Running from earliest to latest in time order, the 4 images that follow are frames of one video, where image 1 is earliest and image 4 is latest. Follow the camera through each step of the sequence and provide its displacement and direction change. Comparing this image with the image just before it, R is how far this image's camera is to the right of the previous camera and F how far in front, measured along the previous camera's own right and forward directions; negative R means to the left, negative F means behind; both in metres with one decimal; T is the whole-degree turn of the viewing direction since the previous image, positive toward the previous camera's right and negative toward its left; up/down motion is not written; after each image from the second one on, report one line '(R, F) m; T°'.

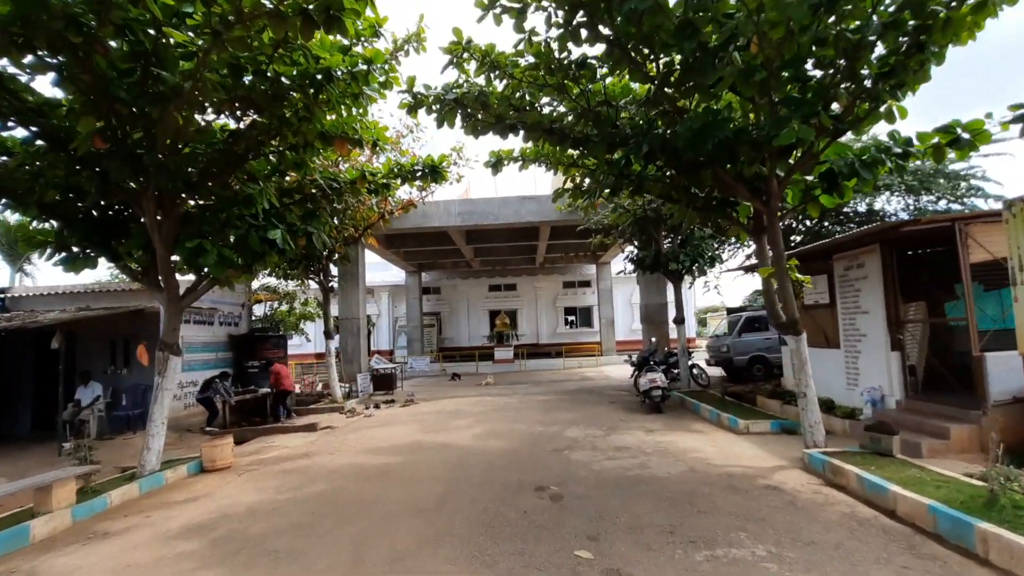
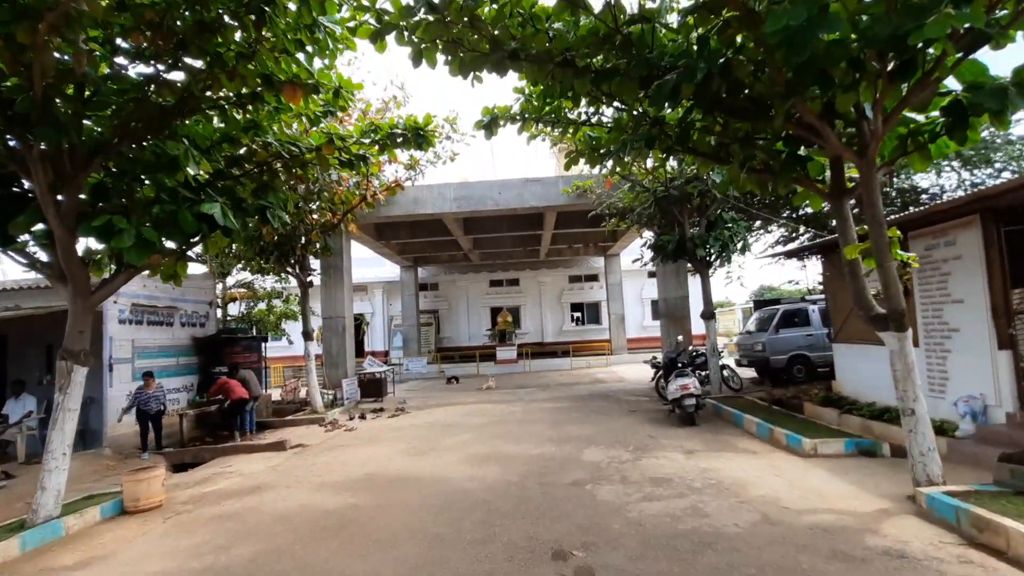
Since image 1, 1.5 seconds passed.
(0.0, +1.5) m; 0°
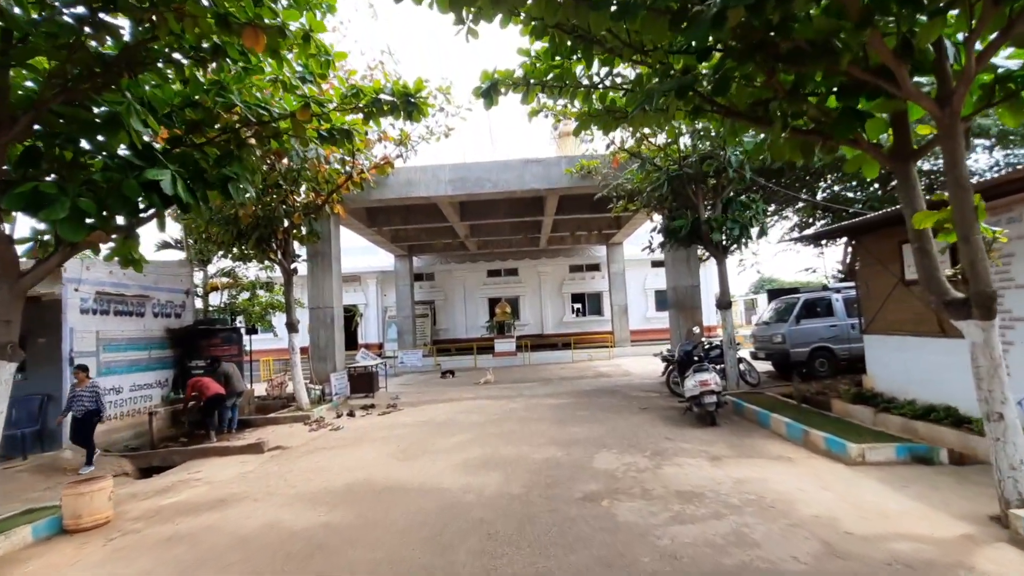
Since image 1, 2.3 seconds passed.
(0.0, +0.8) m; 0°
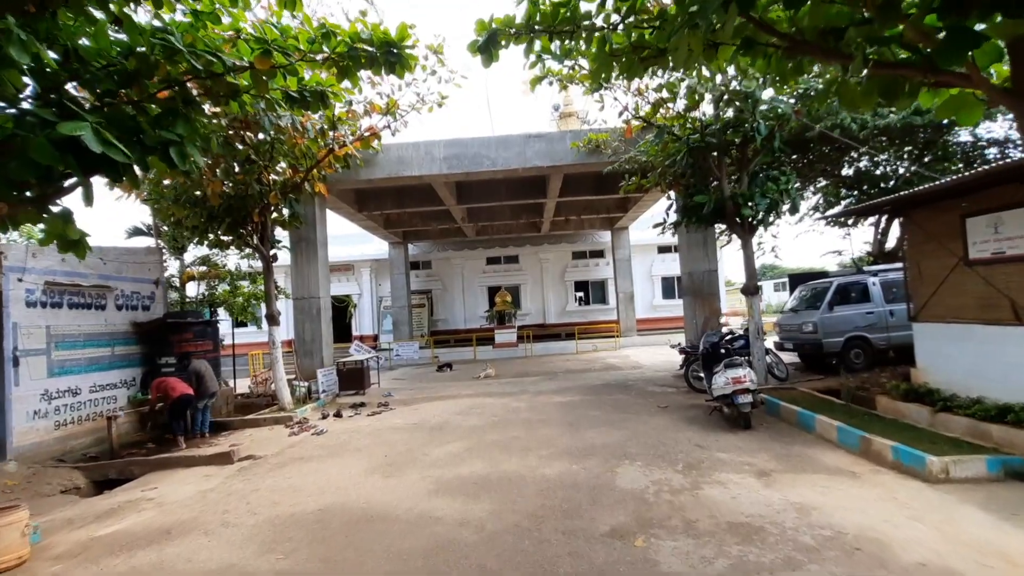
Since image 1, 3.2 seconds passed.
(0.0, +1.0) m; 0°
